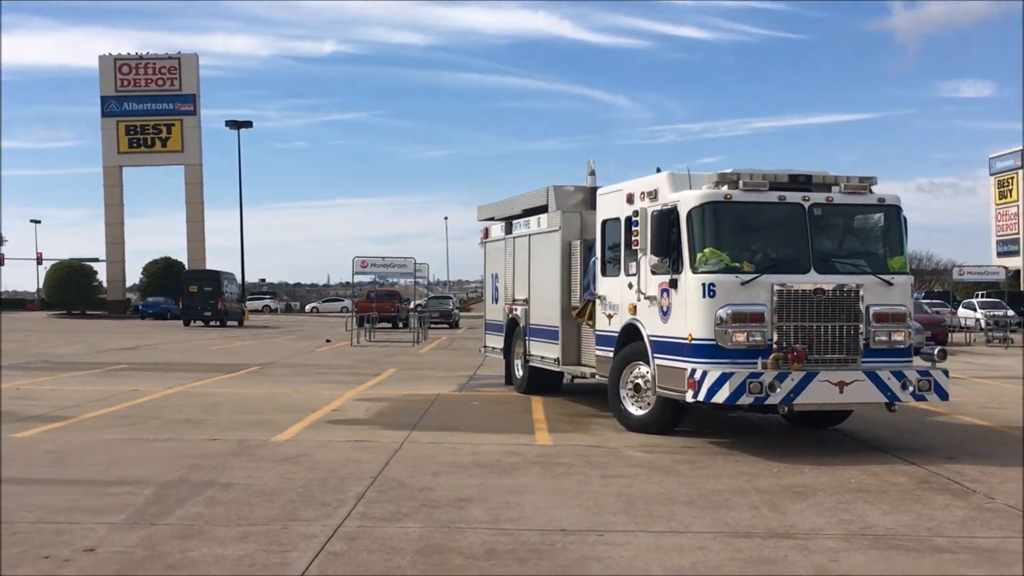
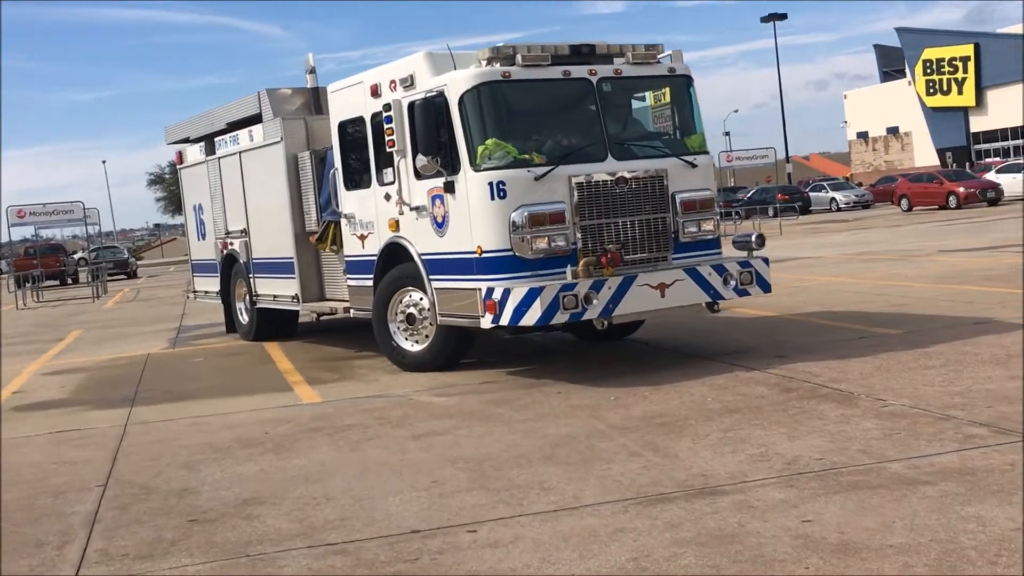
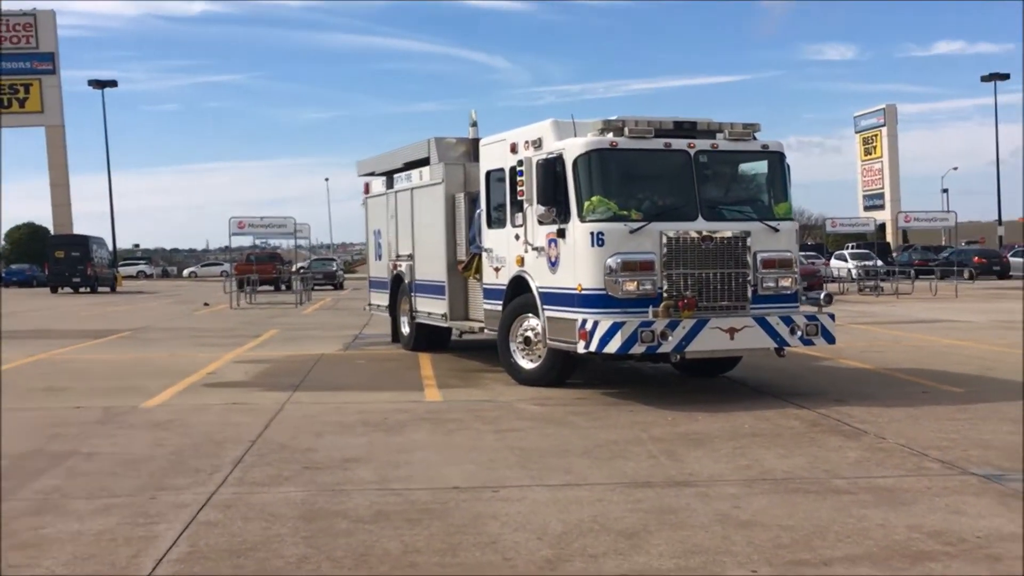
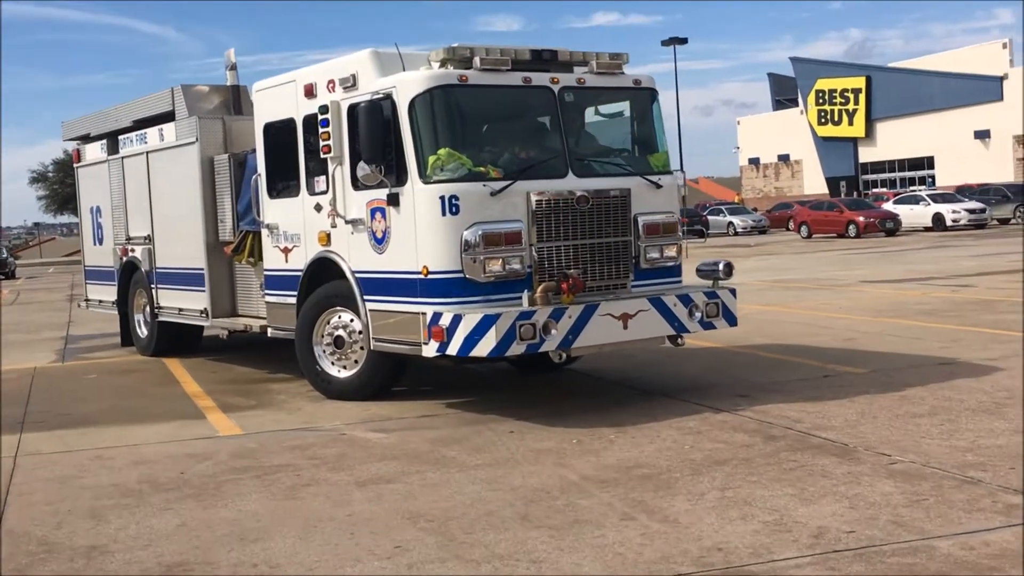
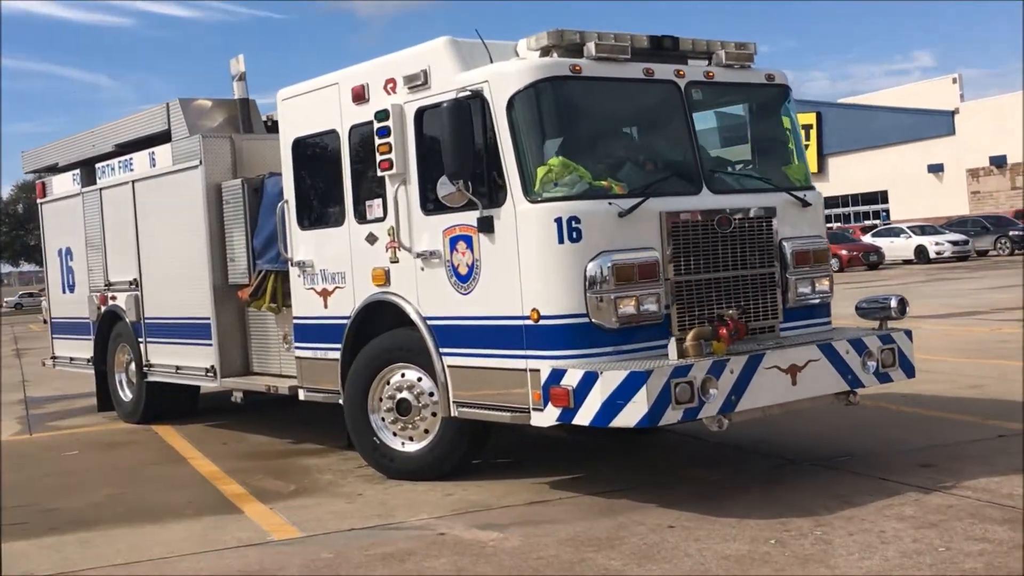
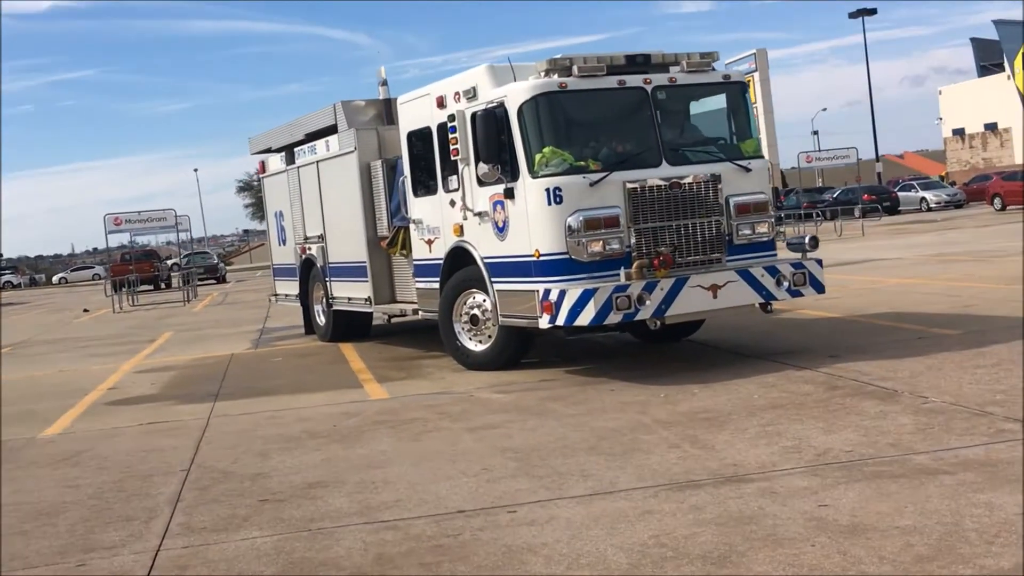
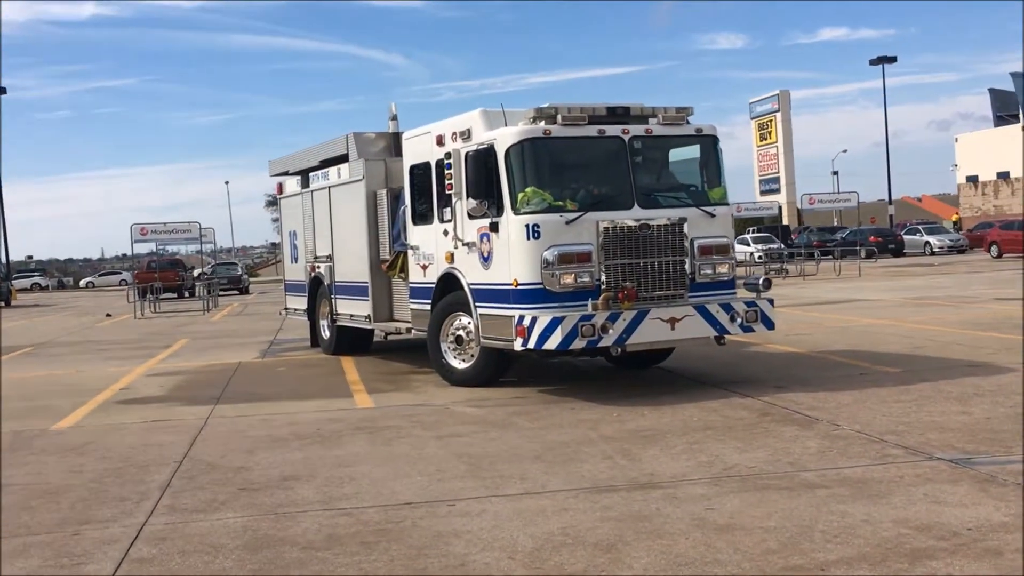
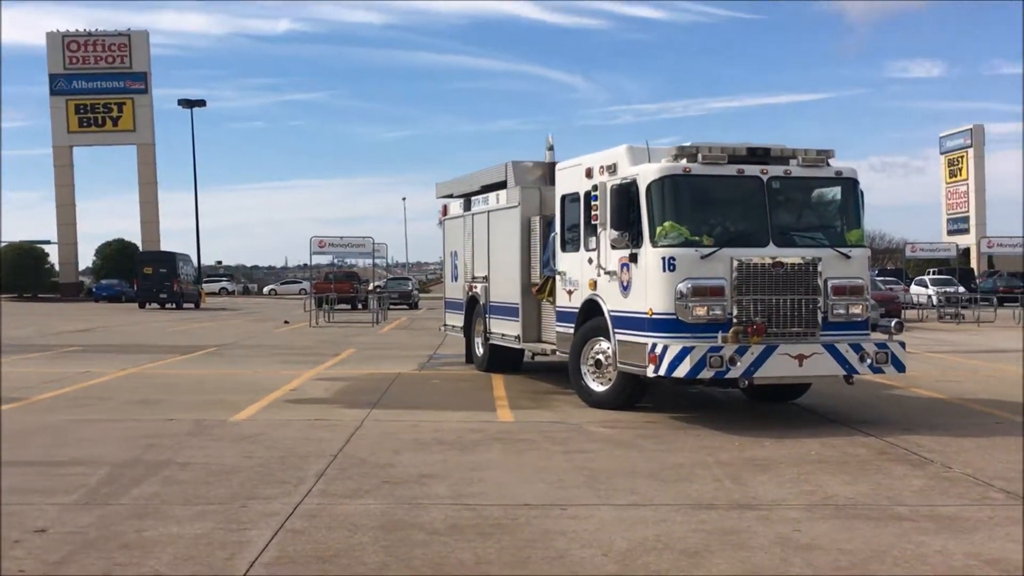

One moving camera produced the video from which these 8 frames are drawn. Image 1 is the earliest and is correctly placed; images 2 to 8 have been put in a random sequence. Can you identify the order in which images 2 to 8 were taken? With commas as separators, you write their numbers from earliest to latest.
8, 3, 7, 6, 2, 4, 5
